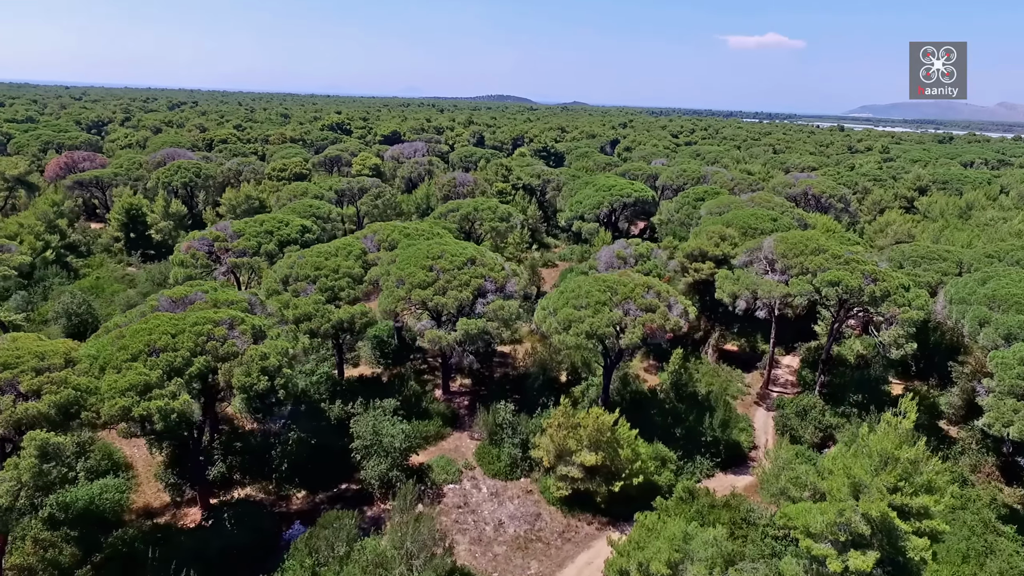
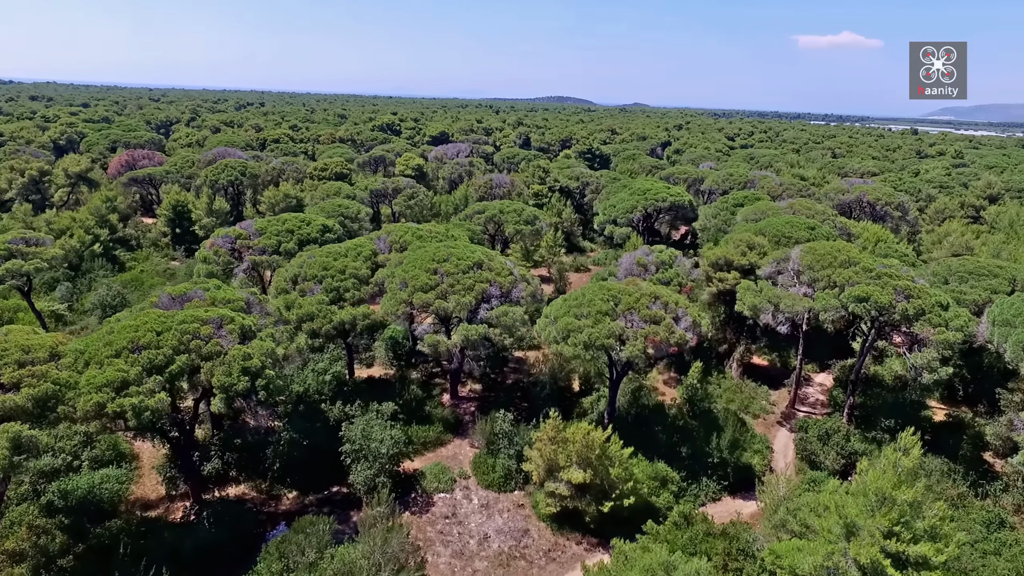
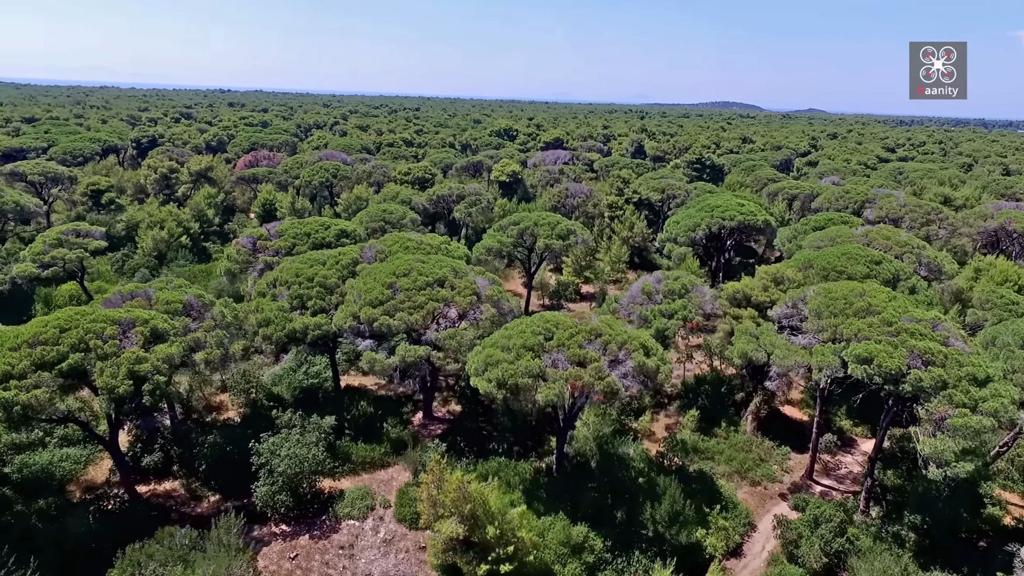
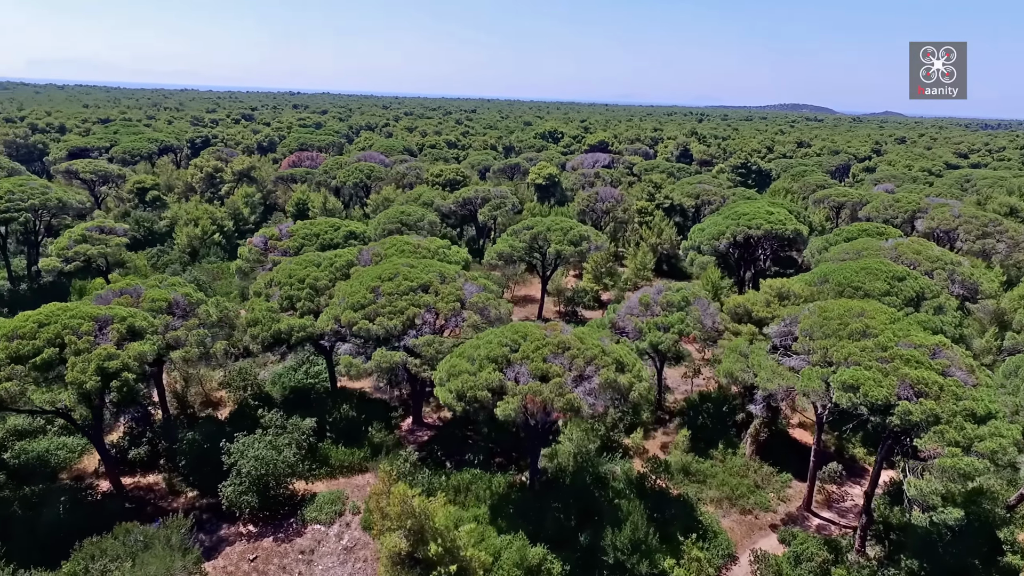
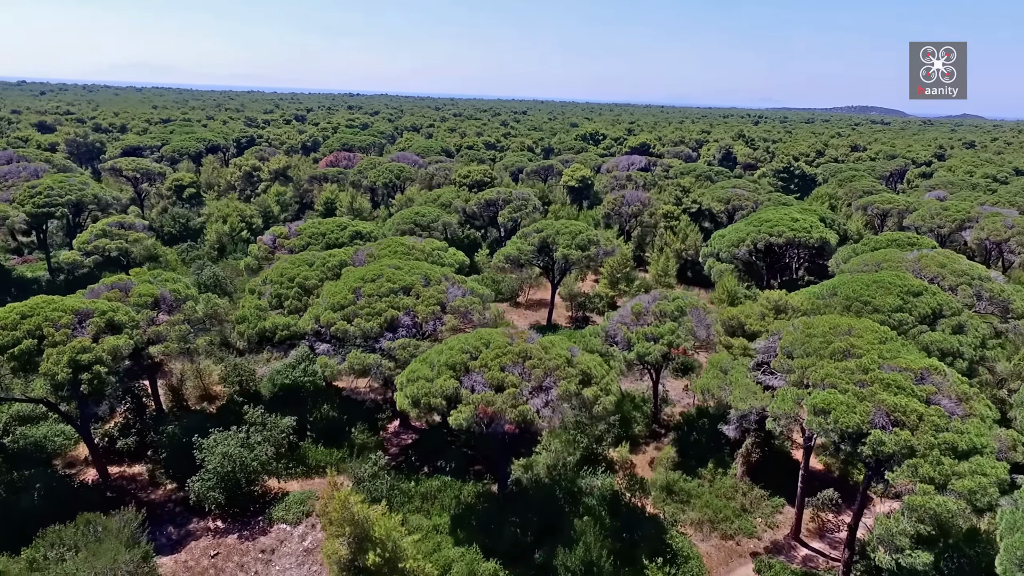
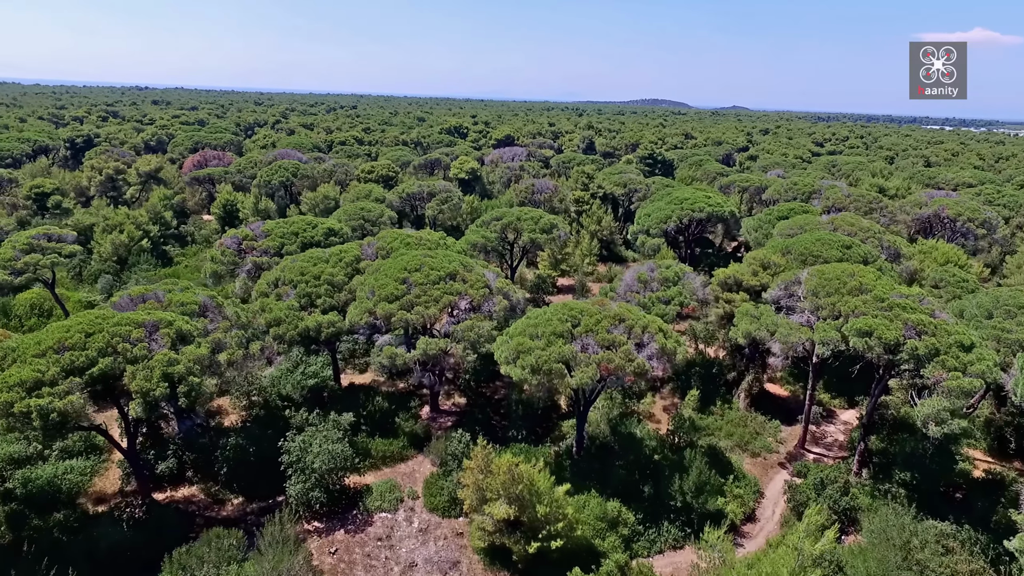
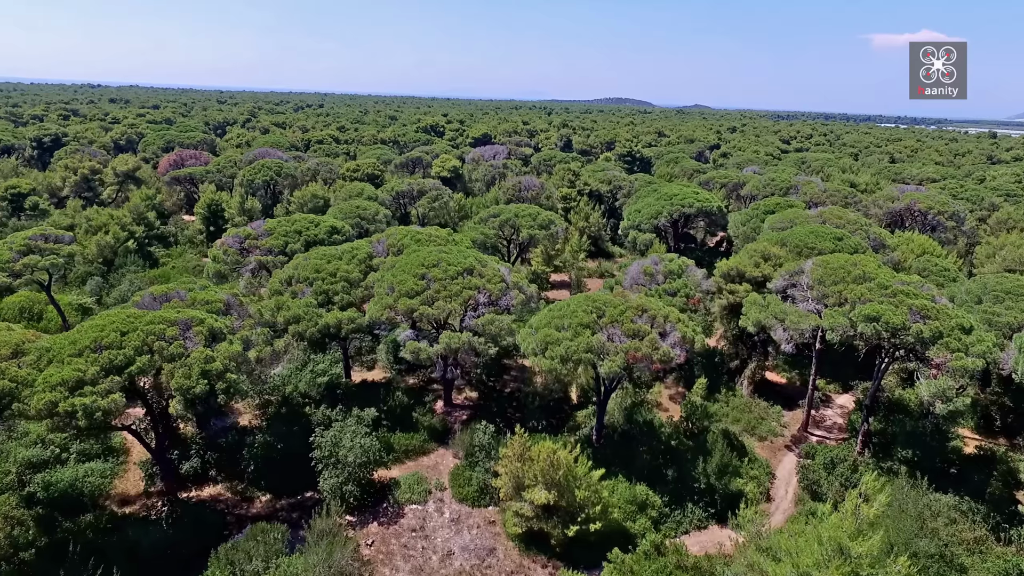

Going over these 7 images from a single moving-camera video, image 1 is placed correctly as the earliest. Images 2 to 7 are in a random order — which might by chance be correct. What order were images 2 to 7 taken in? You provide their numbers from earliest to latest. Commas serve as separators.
2, 7, 6, 3, 4, 5
